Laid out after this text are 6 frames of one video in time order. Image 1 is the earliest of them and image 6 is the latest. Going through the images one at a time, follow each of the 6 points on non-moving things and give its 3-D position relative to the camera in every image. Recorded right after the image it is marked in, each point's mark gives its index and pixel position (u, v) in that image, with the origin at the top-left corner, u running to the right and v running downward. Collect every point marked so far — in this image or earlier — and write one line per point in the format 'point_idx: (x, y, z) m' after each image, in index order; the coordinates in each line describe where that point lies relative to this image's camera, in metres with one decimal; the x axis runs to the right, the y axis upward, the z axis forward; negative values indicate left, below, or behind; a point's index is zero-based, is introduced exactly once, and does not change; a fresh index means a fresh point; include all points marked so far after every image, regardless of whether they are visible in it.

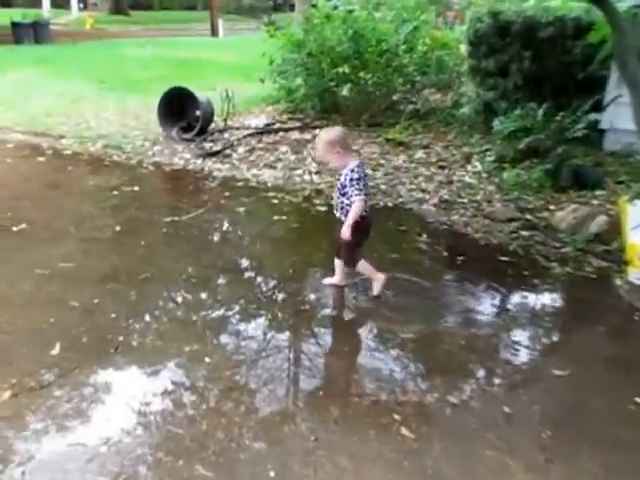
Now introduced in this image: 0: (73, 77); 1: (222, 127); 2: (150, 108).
0: (-3.0, +1.9, +11.8) m
1: (-1.0, +1.1, +9.8) m
2: (-1.8, +1.4, +10.5) m
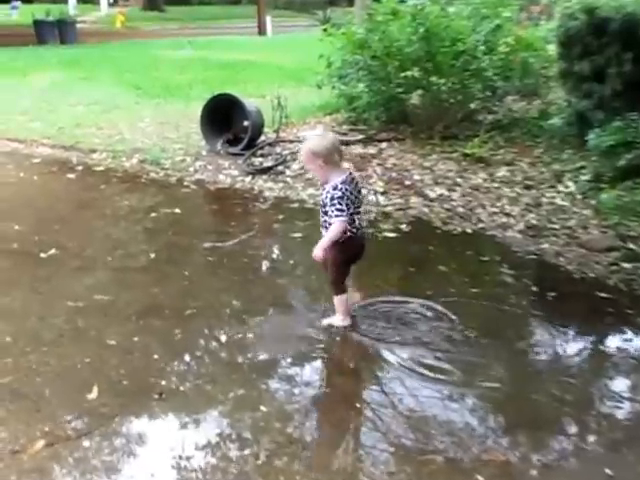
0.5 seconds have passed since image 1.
0: (-2.4, +1.7, +10.7) m
1: (-0.4, +0.9, +8.6) m
2: (-1.2, +1.2, +9.4) m
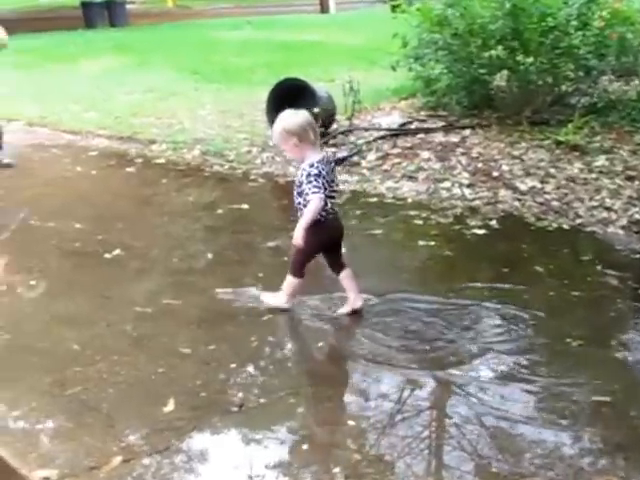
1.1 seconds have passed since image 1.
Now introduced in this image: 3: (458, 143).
0: (-1.6, +1.8, +10.2) m
1: (+0.2, +0.9, +8.0) m
2: (-0.6, +1.2, +8.8) m
3: (+1.1, +0.7, +7.6) m
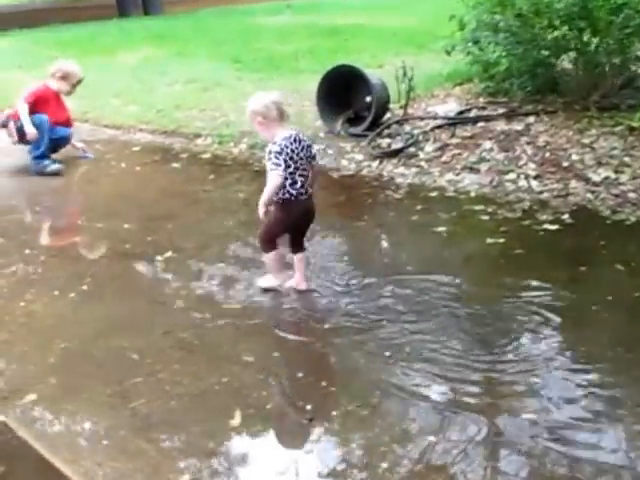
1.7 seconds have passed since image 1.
0: (-1.2, +1.8, +9.8) m
1: (+0.6, +1.0, +7.6) m
2: (-0.2, +1.2, +8.4) m
3: (+1.5, +0.8, +7.1) m
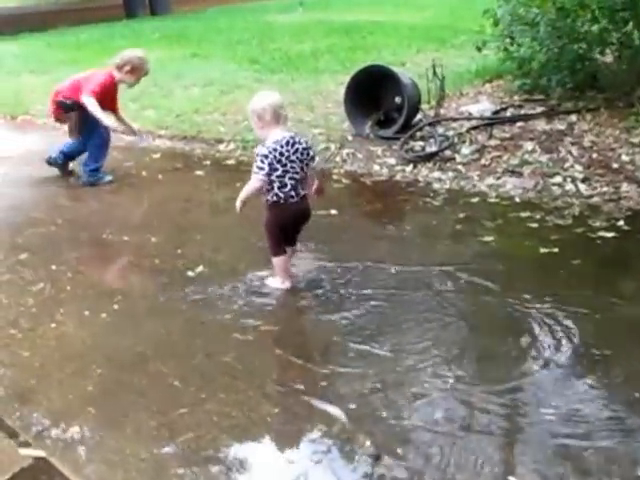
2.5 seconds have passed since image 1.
0: (-1.0, +1.7, +9.5) m
1: (+0.8, +0.9, +7.2) m
2: (0.0, +1.2, +8.0) m
3: (+1.7, +0.7, +6.8) m
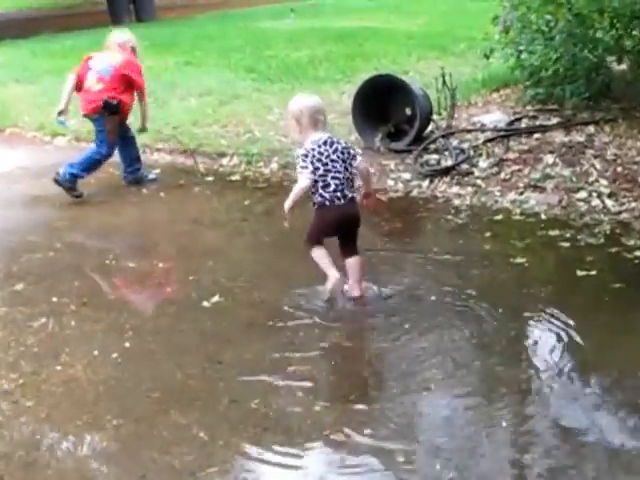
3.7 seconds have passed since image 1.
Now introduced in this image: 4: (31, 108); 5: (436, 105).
0: (-1.0, +1.6, +9.1) m
1: (+0.8, +0.8, +6.9) m
2: (+0.1, +1.0, +7.7) m
3: (+1.7, +0.6, +6.5) m
4: (-2.3, +1.0, +7.9) m
5: (+0.8, +1.0, +7.5) m
